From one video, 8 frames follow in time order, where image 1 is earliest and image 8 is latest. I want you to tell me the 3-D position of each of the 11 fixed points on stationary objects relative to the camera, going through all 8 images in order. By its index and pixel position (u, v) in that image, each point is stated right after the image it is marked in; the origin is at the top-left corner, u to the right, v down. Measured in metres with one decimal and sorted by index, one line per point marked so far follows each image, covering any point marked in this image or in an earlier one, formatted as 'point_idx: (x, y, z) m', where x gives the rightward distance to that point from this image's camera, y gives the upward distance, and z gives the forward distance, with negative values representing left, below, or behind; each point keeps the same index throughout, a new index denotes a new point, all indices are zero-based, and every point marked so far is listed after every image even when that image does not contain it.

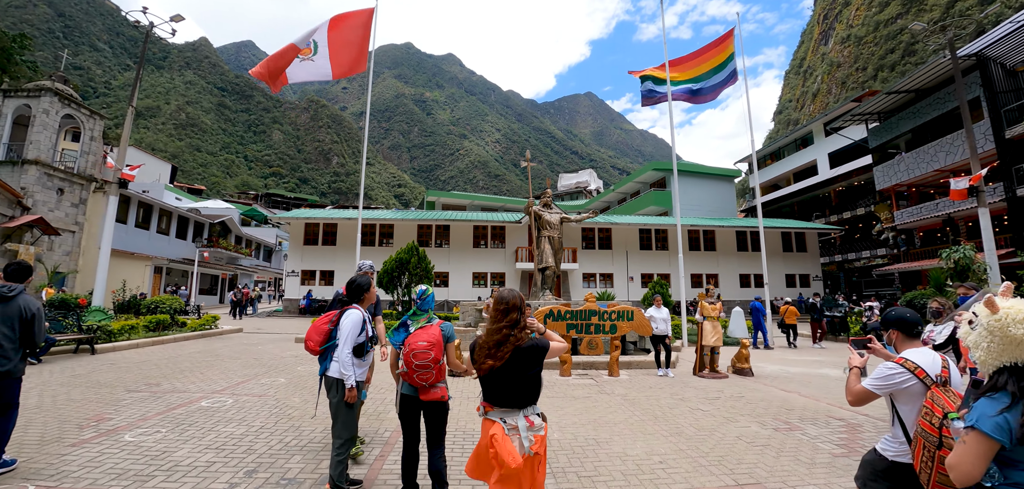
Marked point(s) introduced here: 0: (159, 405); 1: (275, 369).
0: (-4.0, -1.8, +4.8) m
1: (-4.0, -2.1, +7.2) m
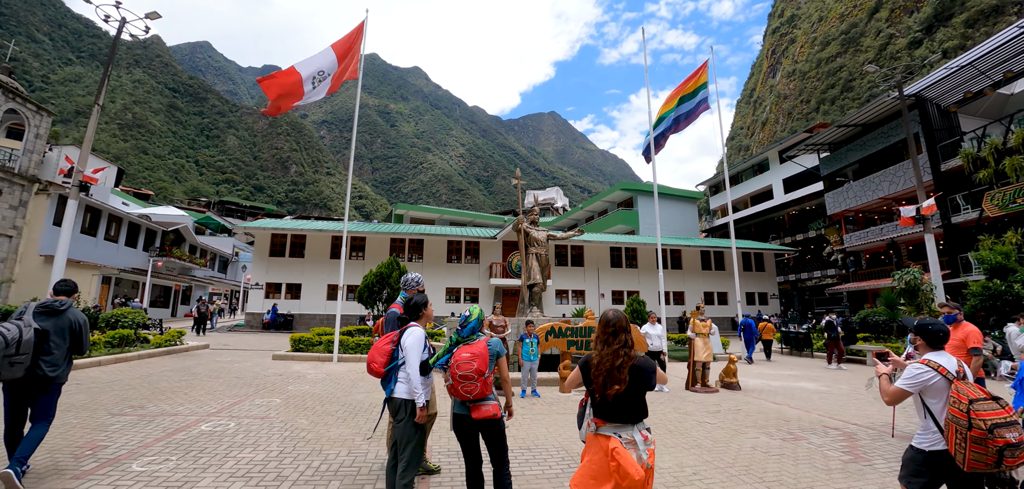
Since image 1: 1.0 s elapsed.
0: (-3.7, -1.9, +4.4) m
1: (-3.9, -2.3, +6.8) m
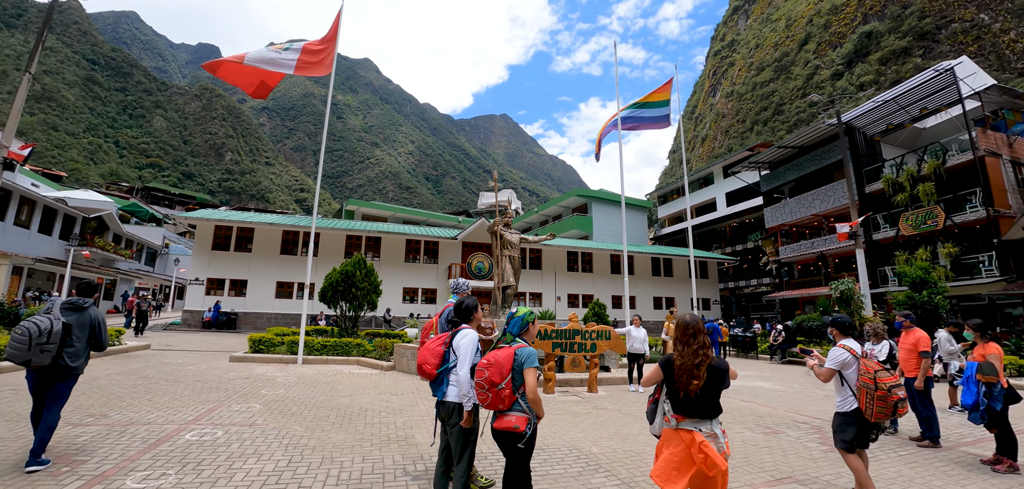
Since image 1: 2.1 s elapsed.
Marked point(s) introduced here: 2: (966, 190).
0: (-3.5, -1.8, +4.0) m
1: (-4.1, -2.2, +6.3) m
2: (+20.4, +2.4, +19.2) m
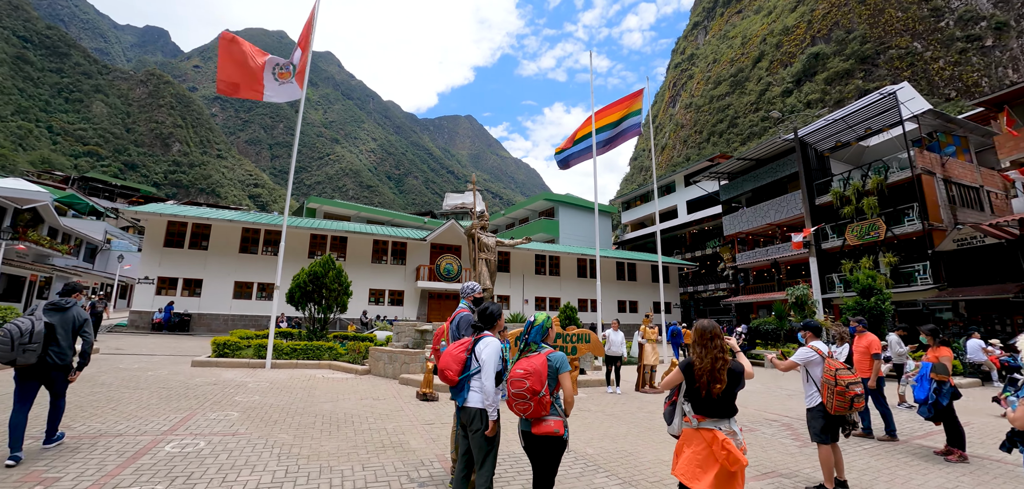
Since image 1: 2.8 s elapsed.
0: (-3.5, -1.8, +3.7) m
1: (-4.2, -2.2, +6.0) m
2: (+19.1, +1.9, +20.9) m
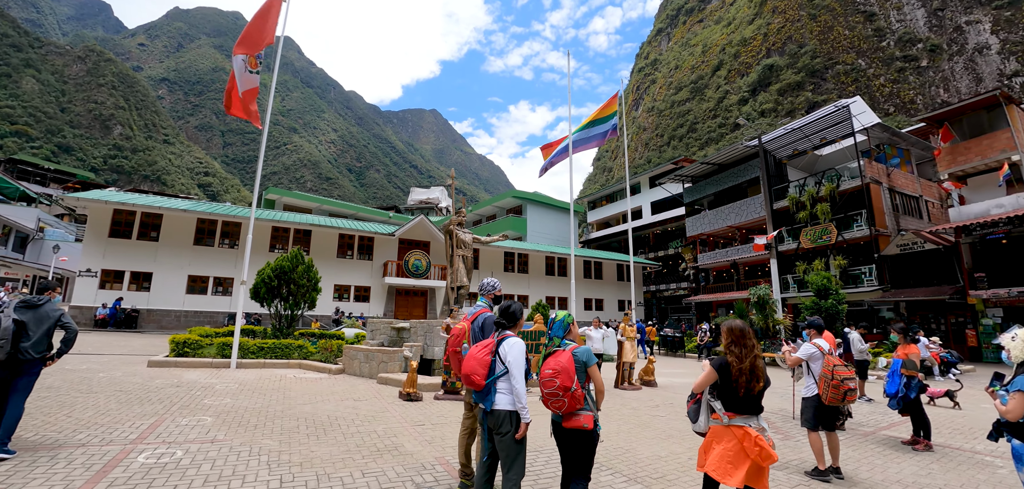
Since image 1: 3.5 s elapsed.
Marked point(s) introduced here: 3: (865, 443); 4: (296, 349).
0: (-3.4, -1.7, +3.3) m
1: (-4.4, -2.1, +5.6) m
2: (+17.8, +1.7, +22.3) m
3: (+4.7, -2.6, +5.6) m
4: (-5.3, -2.6, +10.4) m
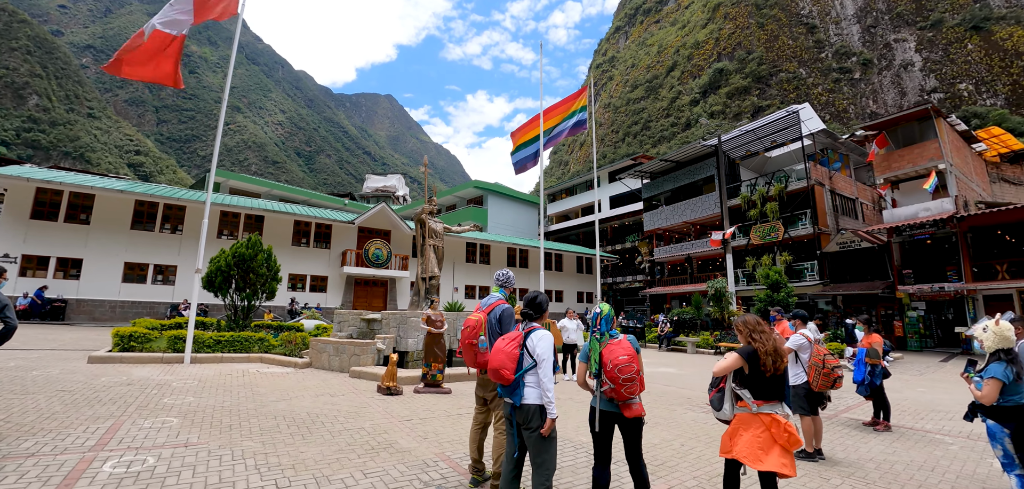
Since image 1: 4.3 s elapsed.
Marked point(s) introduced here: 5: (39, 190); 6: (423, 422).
0: (-3.3, -1.6, +2.9) m
1: (-4.5, -1.9, +5.1) m
2: (+16.0, +1.9, +23.8) m
3: (+4.5, -2.6, +6.0) m
4: (-5.9, -2.2, +9.8) m
5: (-17.7, +2.0, +16.1) m
6: (-1.0, -2.1, +5.0) m
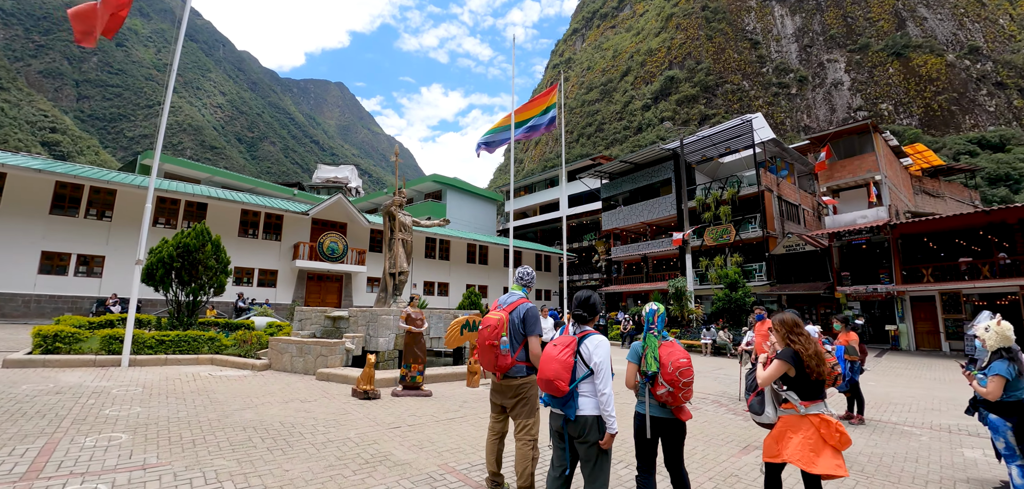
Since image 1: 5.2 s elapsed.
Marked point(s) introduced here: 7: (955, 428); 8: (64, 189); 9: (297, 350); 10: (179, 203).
0: (-3.1, -1.5, +2.3) m
1: (-4.5, -1.8, +4.3) m
2: (+14.0, +1.8, +25.1) m
3: (+4.3, -2.6, +6.2) m
4: (-6.4, -2.0, +8.9) m
5: (-18.7, +2.5, +14.0) m
6: (-1.1, -2.0, +4.6) m
7: (+6.2, -2.6, +6.0) m
8: (-16.1, +2.0, +15.4) m
9: (-4.1, -2.0, +8.1) m
10: (-14.5, +1.8, +18.8) m
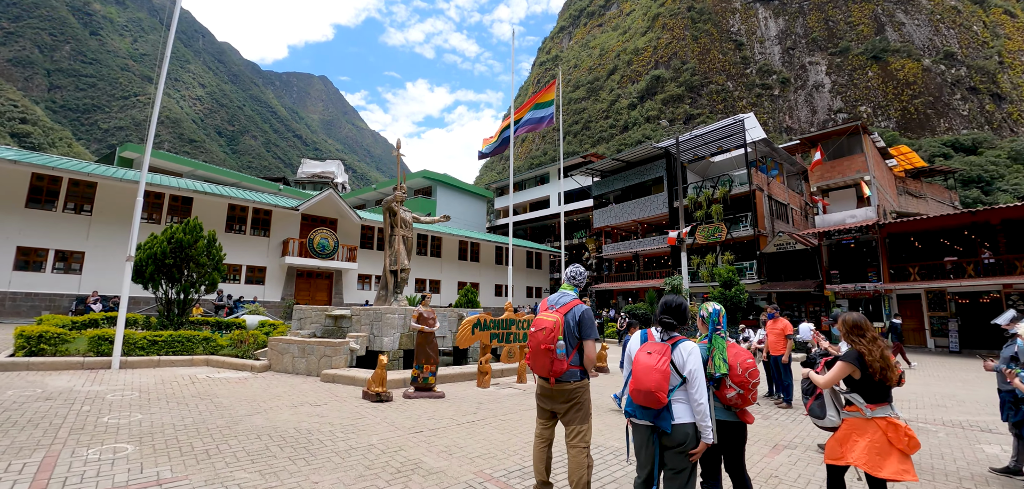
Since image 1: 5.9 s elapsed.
0: (-2.7, -1.5, +2.1) m
1: (-4.2, -1.7, +4.0) m
2: (+13.6, +1.9, +25.3) m
3: (+4.5, -2.6, +6.2) m
4: (-6.2, -2.0, +8.5) m
5: (-18.7, +2.7, +13.2) m
6: (-0.8, -2.0, +4.4) m
7: (+6.4, -2.5, +6.0) m
8: (-16.2, +2.2, +14.7) m
9: (-3.9, -1.9, +7.8) m
10: (-14.7, +2.0, +18.1) m
